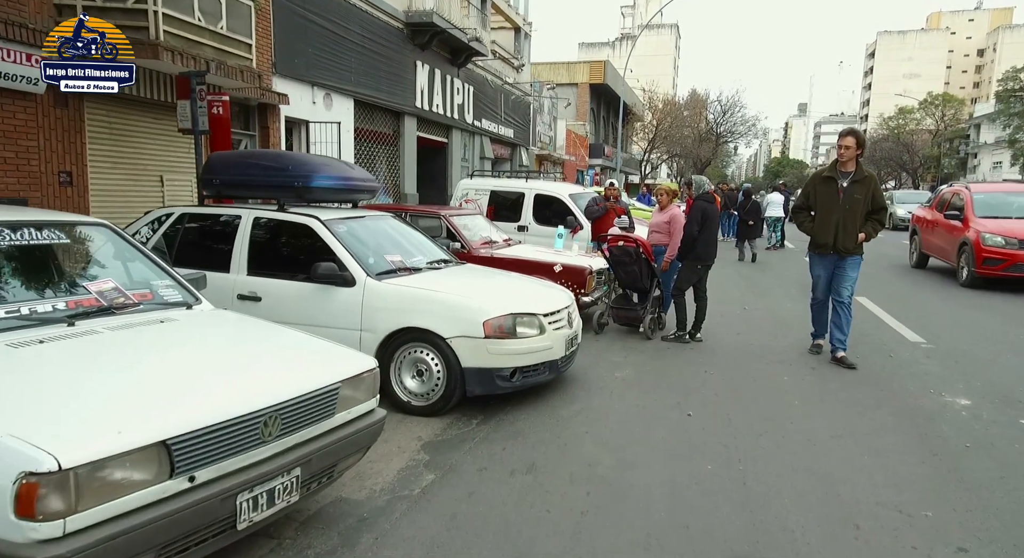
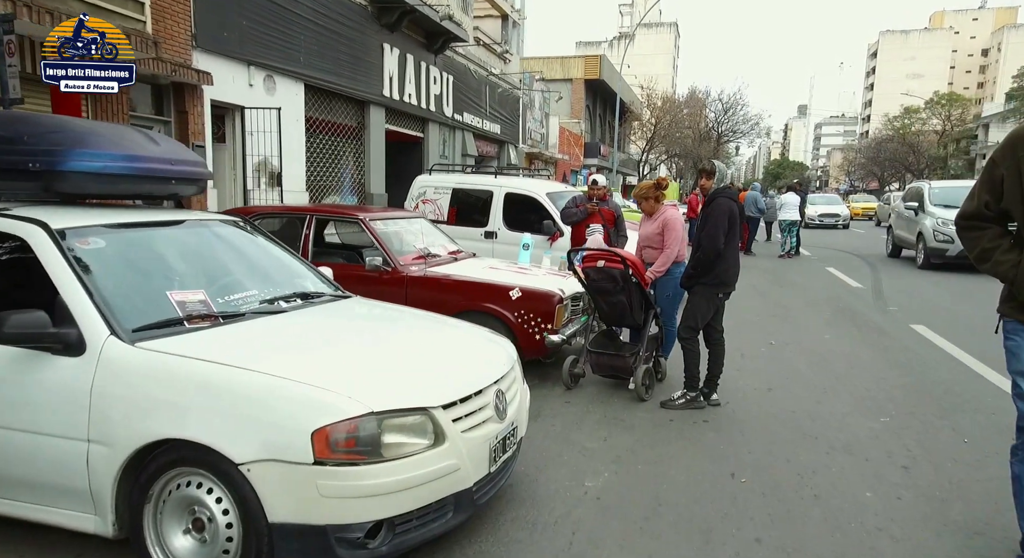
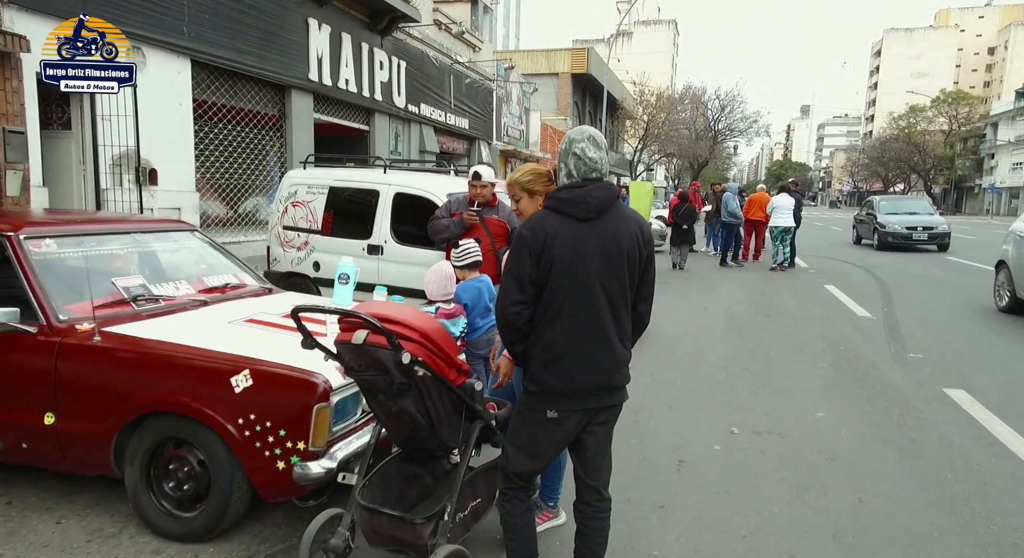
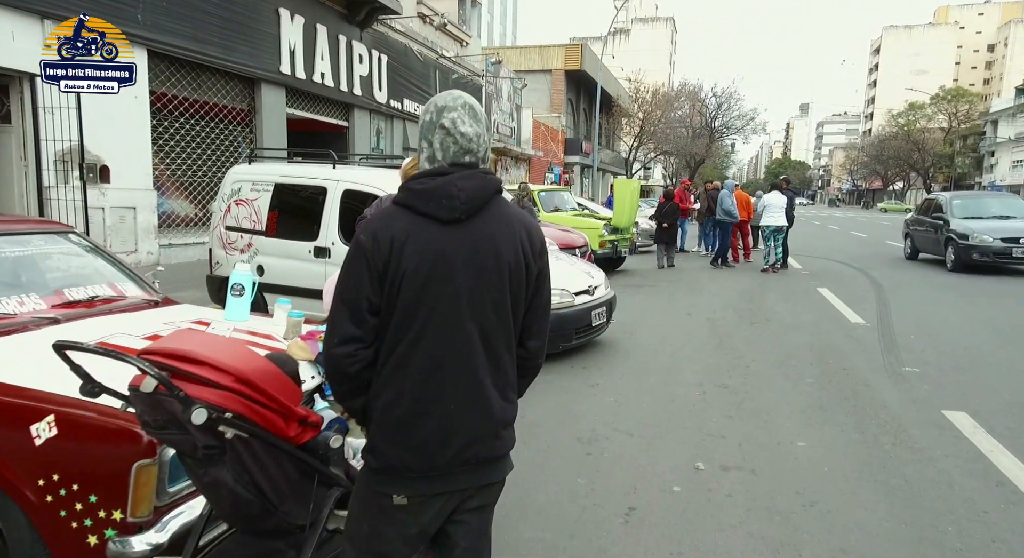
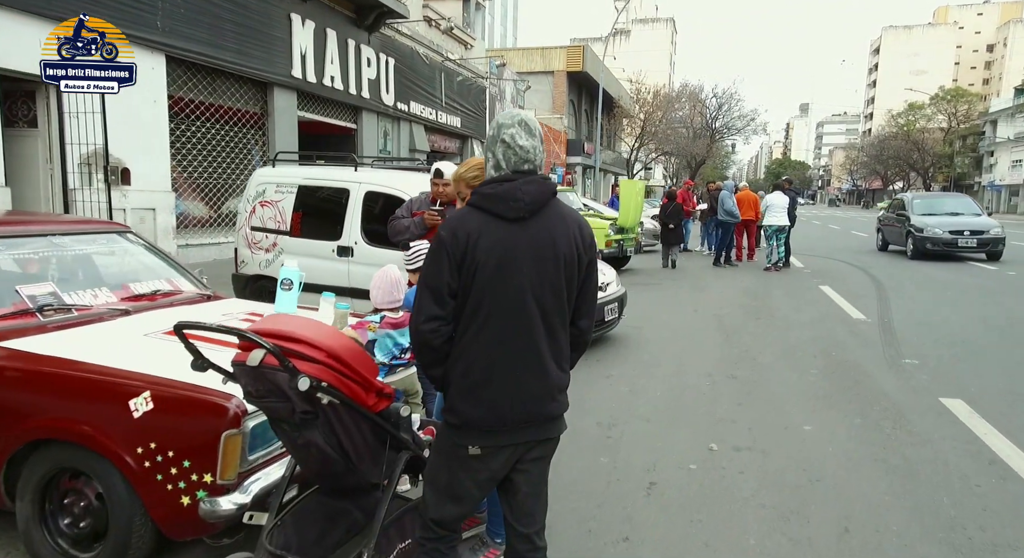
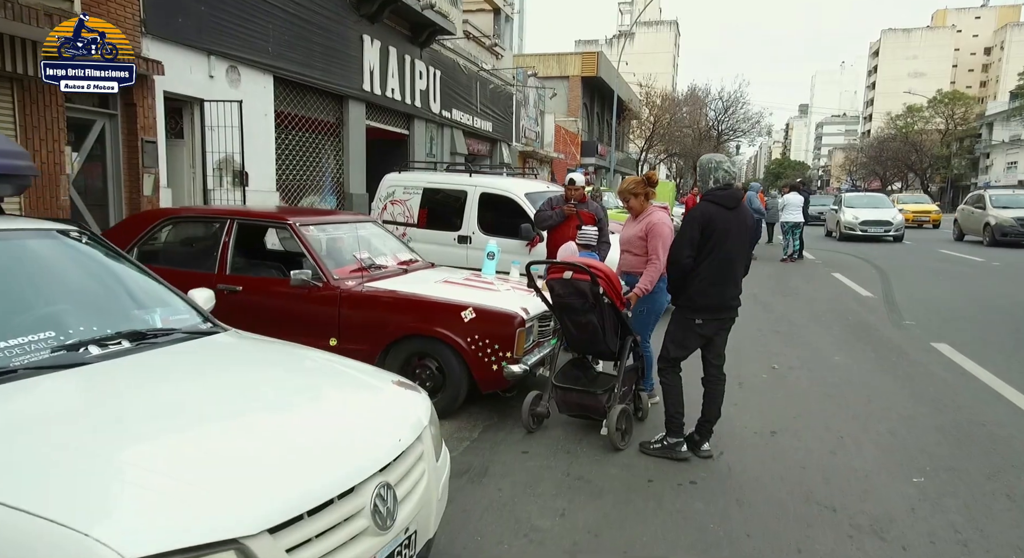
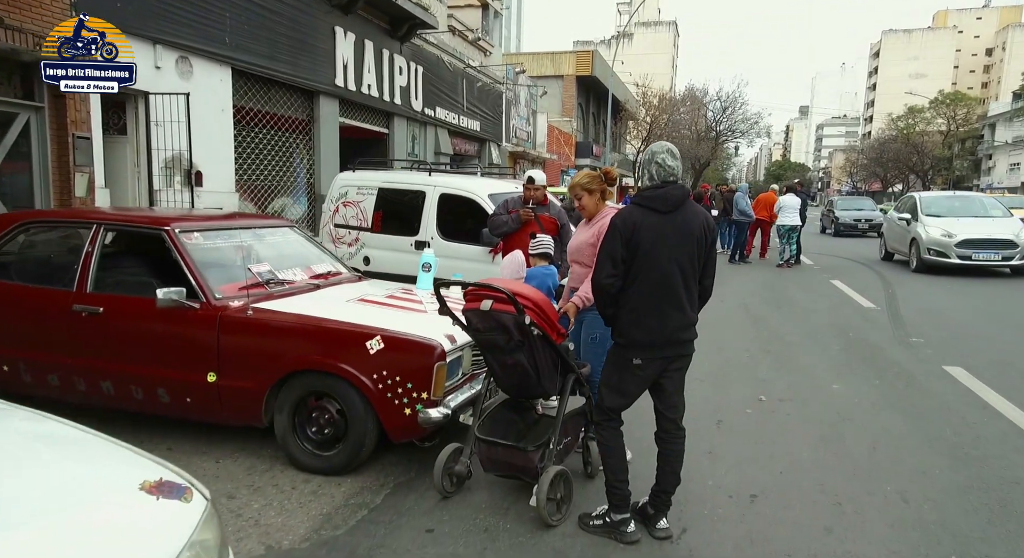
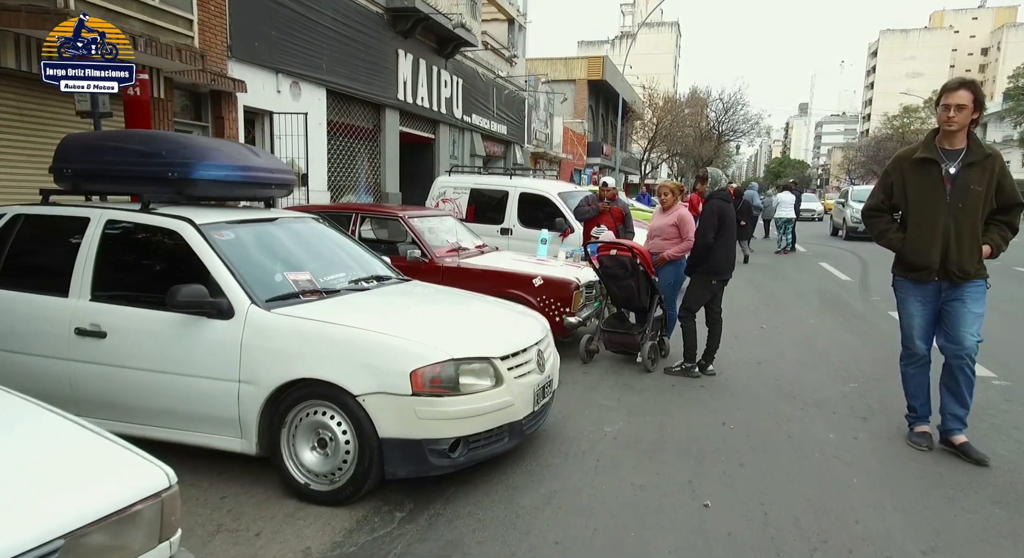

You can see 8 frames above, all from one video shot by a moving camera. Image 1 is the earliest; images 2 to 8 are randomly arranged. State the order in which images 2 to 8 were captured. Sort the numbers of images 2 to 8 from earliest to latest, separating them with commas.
8, 2, 6, 7, 3, 5, 4
